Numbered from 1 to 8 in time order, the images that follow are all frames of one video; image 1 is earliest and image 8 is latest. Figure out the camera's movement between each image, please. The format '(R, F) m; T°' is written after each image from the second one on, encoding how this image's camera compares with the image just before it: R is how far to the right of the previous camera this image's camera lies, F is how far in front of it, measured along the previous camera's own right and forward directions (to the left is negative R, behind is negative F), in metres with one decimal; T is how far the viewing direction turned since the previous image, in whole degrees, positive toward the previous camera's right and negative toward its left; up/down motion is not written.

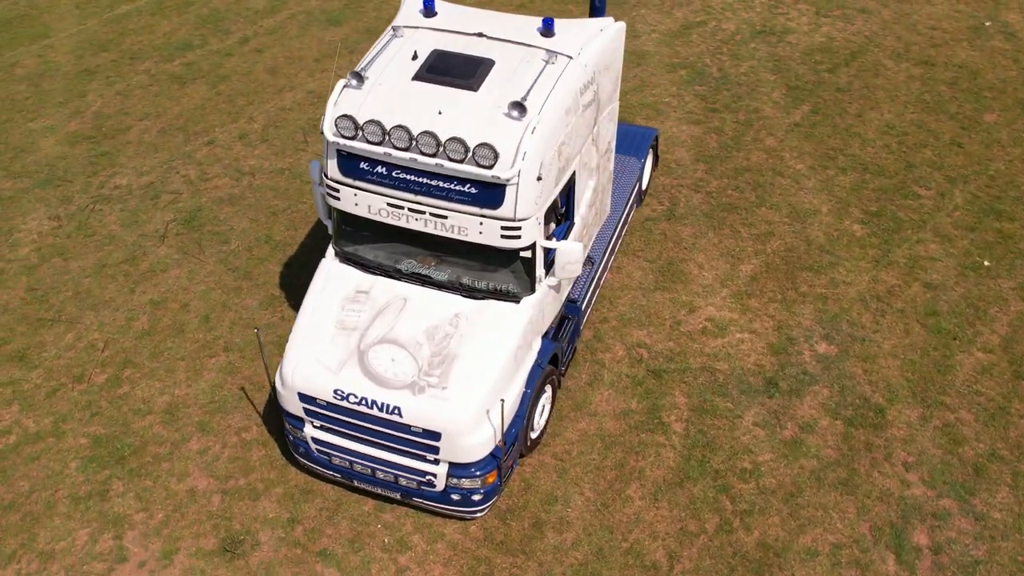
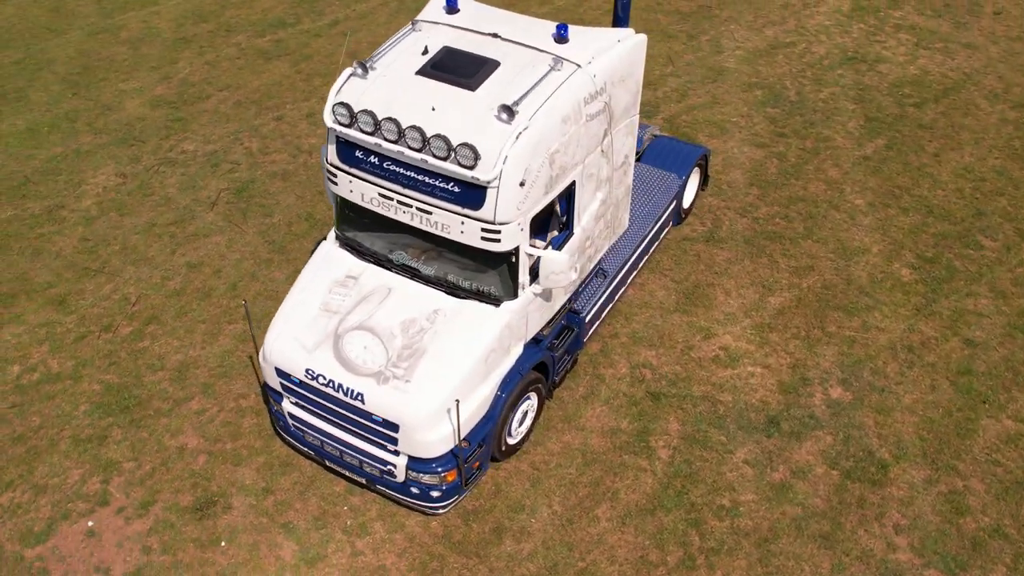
(+1.0, +0.1) m; -8°
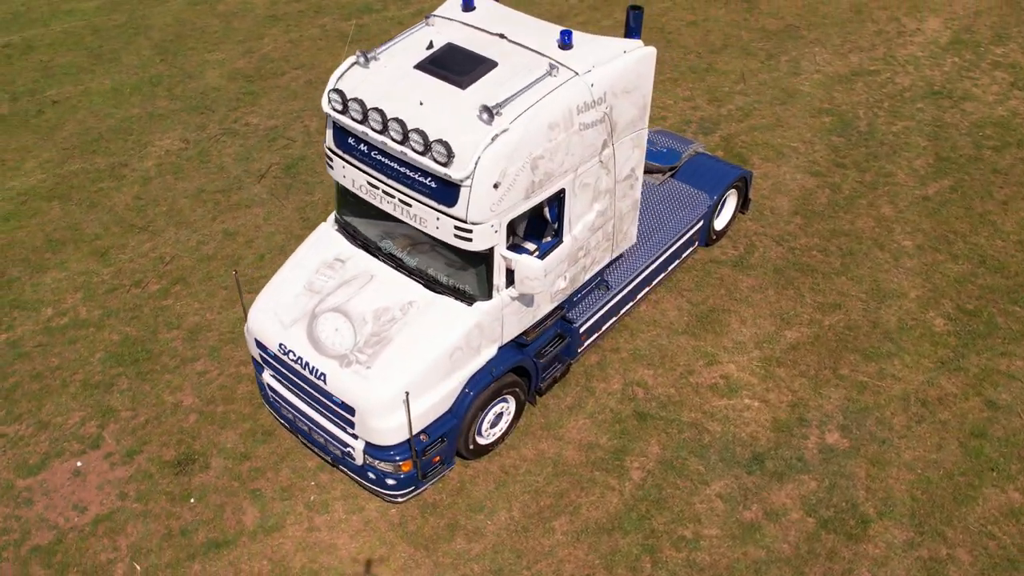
(+1.1, +0.1) m; -7°
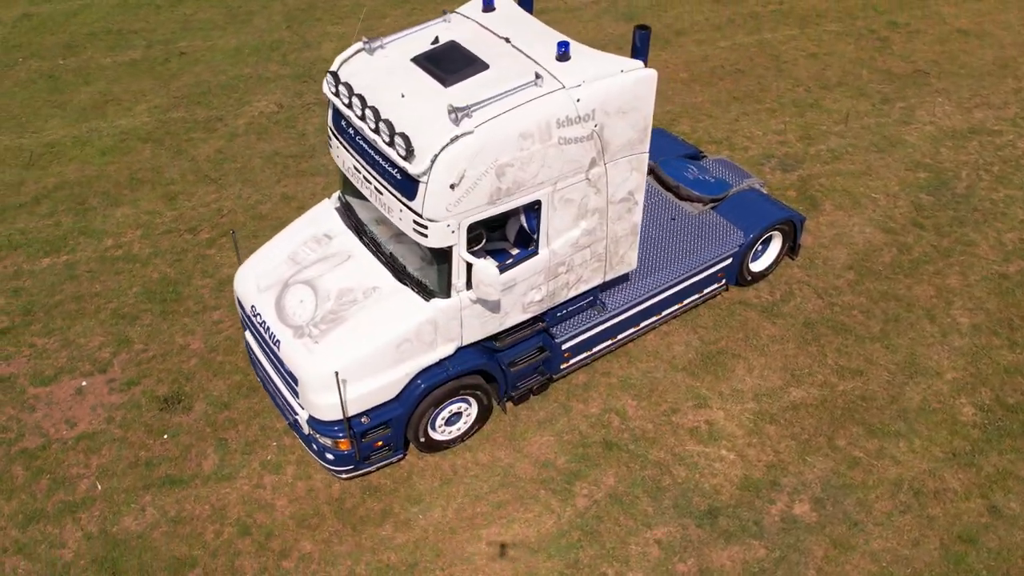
(+1.6, +0.2) m; -11°
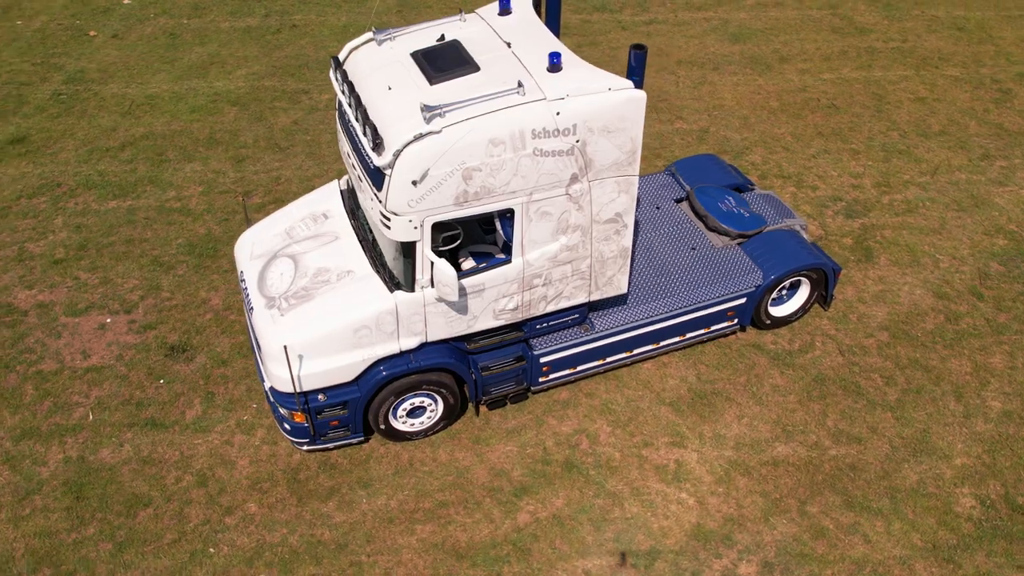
(+1.5, +0.2) m; -10°
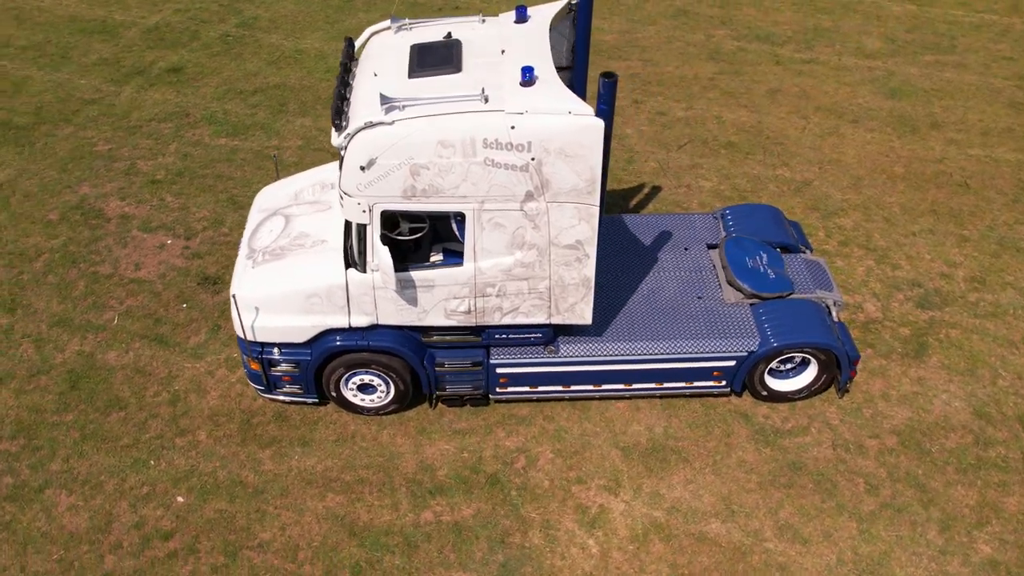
(+2.2, +0.3) m; -14°
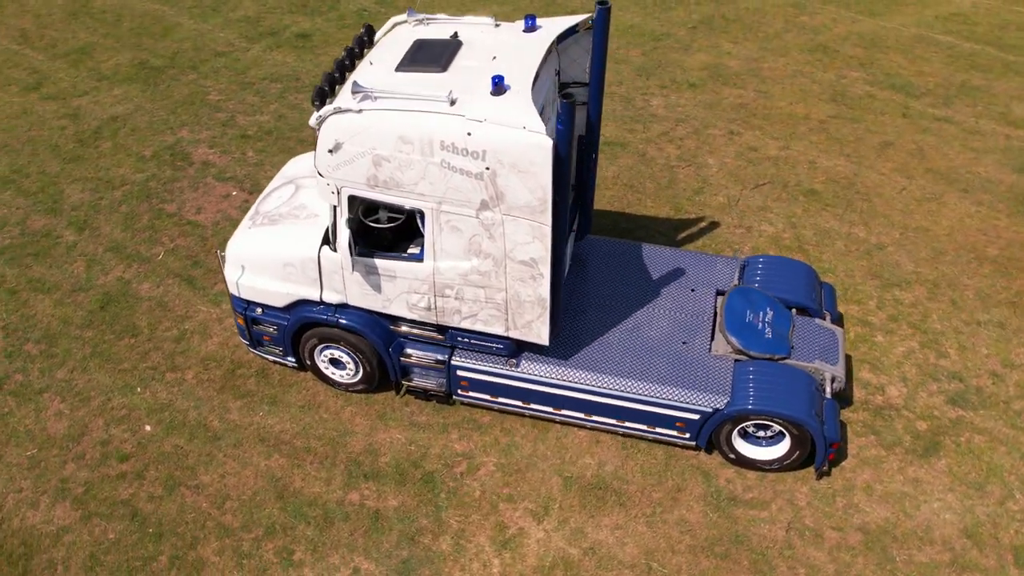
(+1.9, +0.3) m; -12°
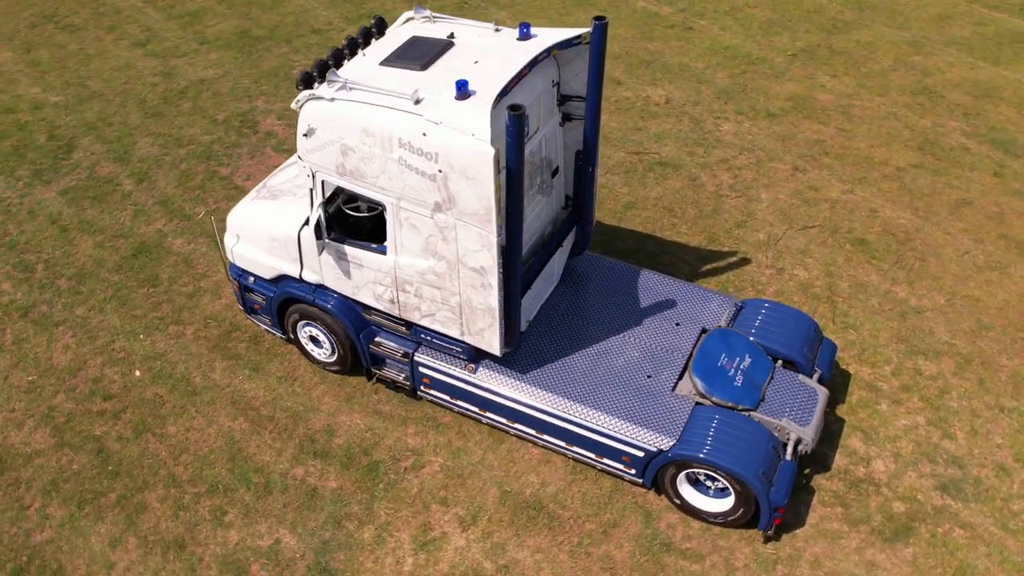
(+1.5, +0.2) m; -10°
